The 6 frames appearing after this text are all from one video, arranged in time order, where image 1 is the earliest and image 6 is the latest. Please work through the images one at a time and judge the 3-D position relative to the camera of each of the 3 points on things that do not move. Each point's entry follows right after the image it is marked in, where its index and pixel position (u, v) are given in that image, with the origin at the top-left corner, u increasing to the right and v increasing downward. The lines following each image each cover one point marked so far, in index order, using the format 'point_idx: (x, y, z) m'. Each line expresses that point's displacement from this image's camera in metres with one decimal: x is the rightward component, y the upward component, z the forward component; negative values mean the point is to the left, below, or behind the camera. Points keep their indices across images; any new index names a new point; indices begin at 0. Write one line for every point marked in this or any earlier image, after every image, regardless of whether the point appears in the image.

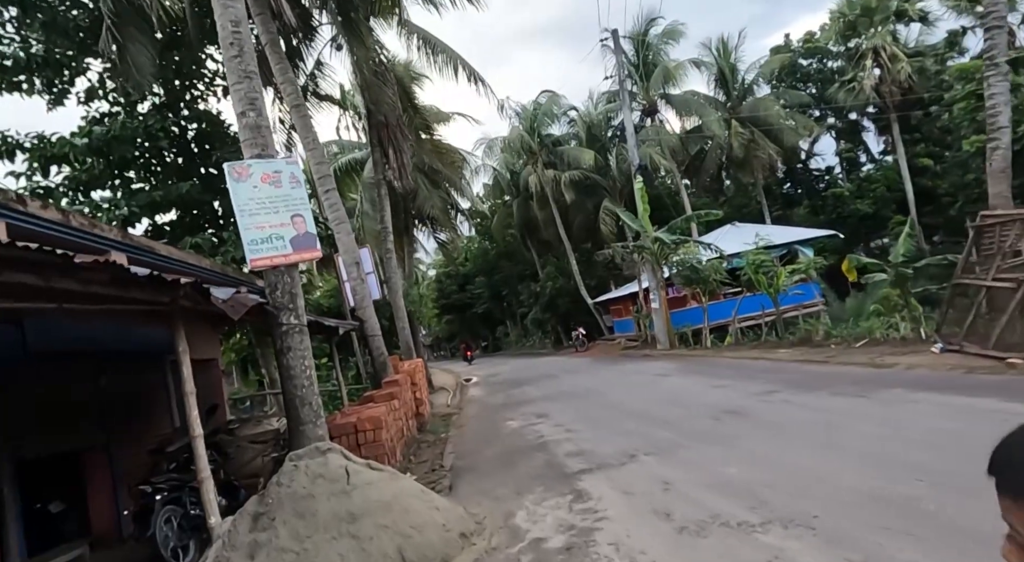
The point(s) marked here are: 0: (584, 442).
0: (+0.8, -1.8, +7.2) m
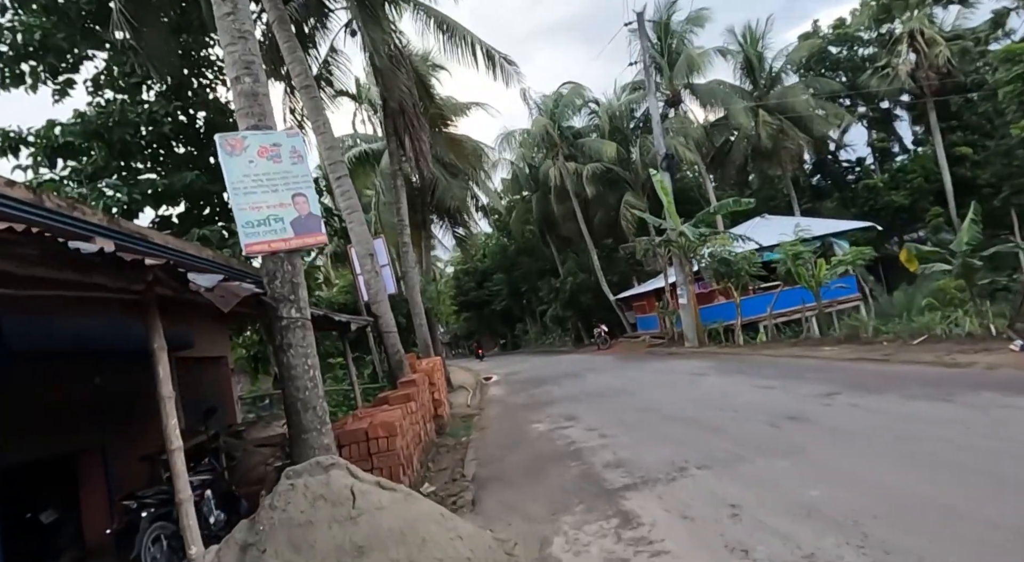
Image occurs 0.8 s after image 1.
0: (+1.1, -1.7, +6.4) m
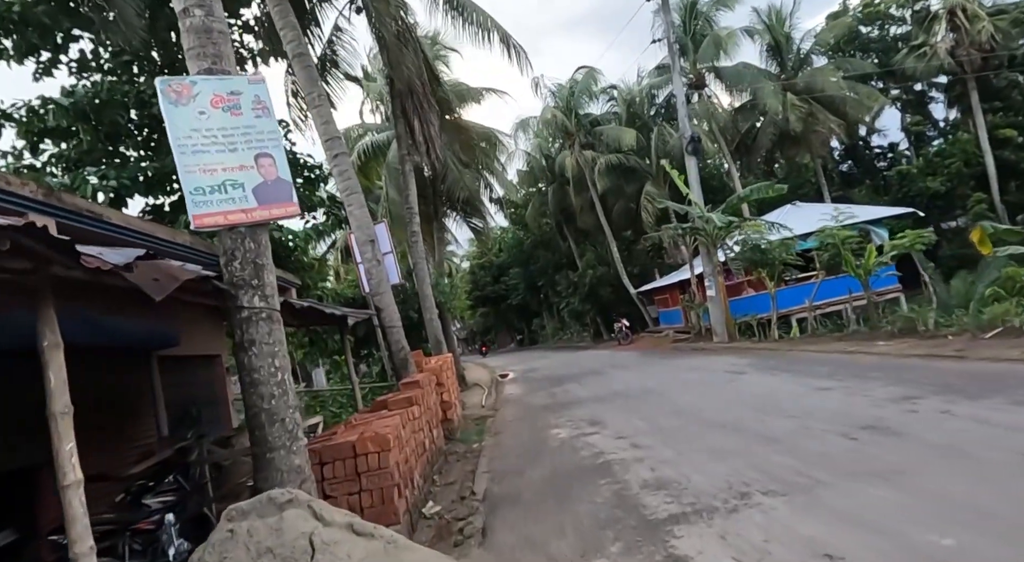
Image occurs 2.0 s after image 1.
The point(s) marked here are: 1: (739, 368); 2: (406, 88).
0: (+1.2, -1.5, +5.3) m
1: (+3.7, -1.4, +10.7) m
2: (-2.4, +4.3, +14.6) m
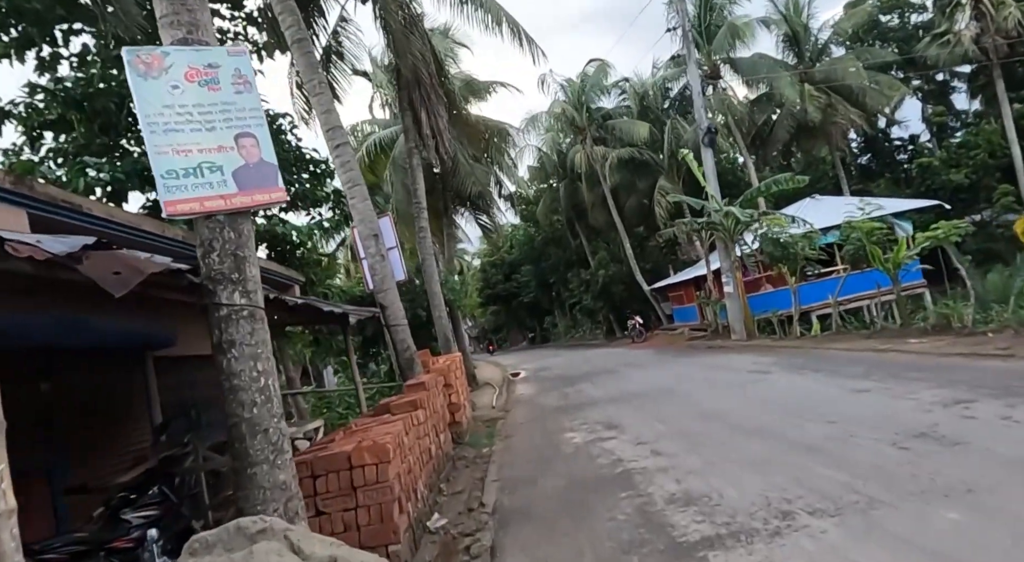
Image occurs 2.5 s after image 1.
0: (+1.3, -1.5, +4.9) m
1: (+3.9, -1.4, +10.2) m
2: (-2.2, +4.4, +14.1) m
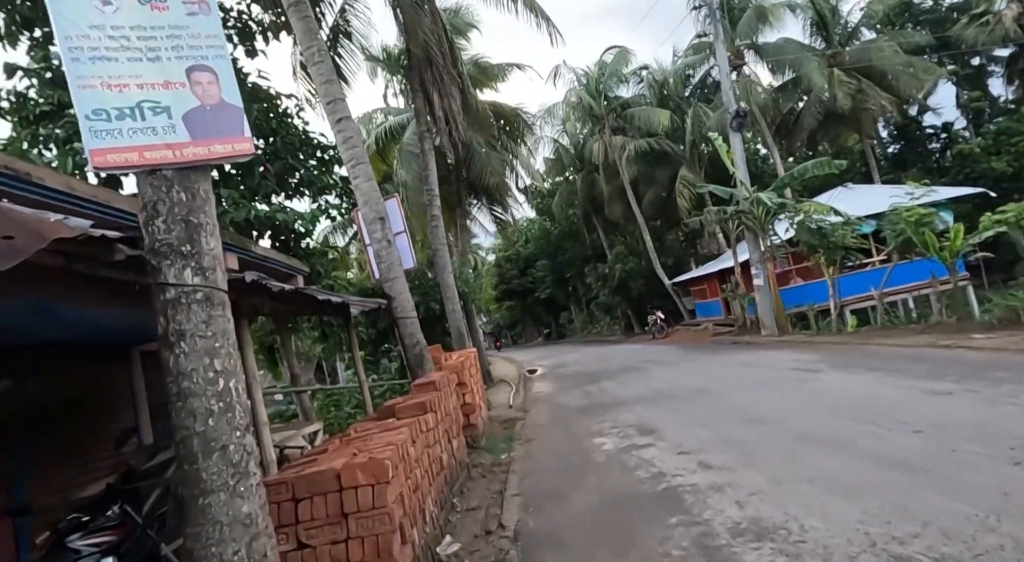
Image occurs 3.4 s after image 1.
0: (+1.5, -1.3, +4.0) m
1: (+4.2, -1.2, +9.2) m
2: (-1.8, +4.6, +13.3) m
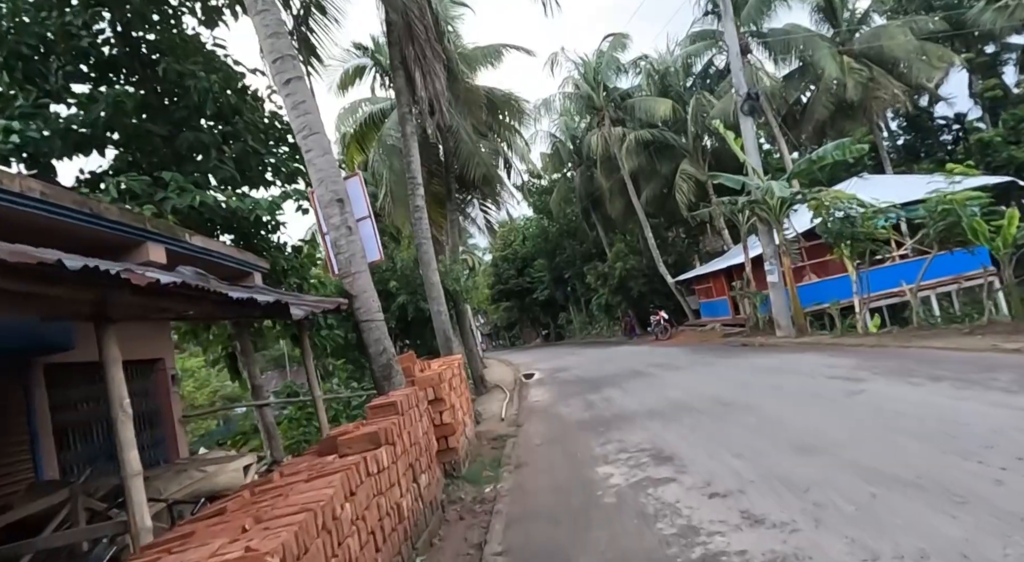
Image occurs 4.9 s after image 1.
0: (+1.4, -1.3, +2.7) m
1: (+4.1, -1.1, +7.9) m
2: (-2.0, +4.6, +12.0) m
